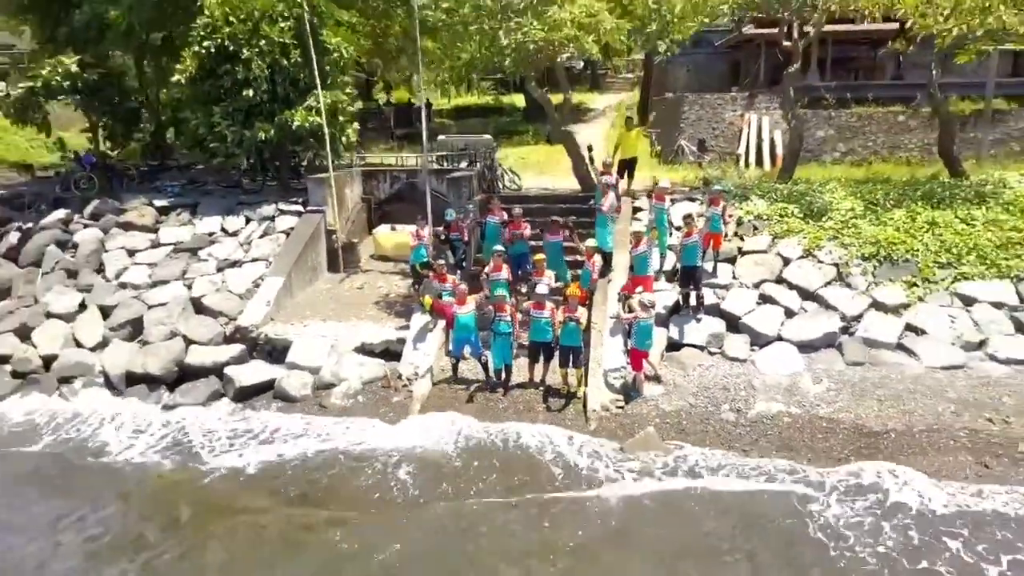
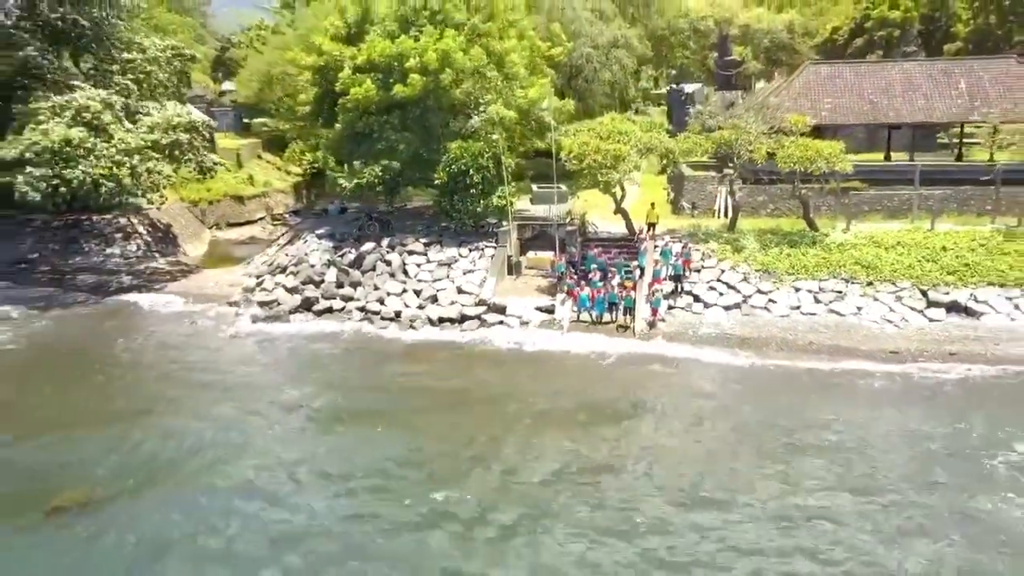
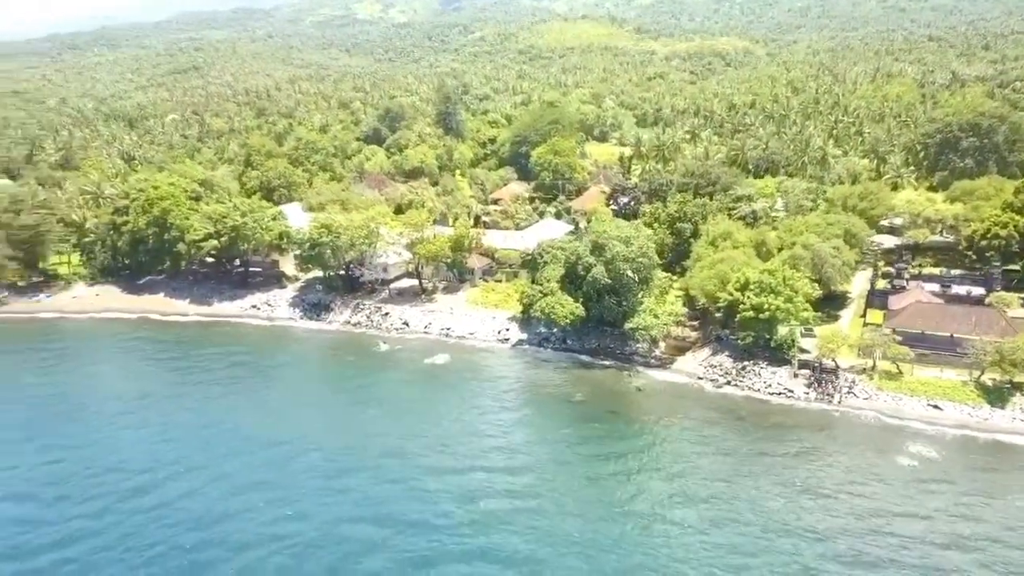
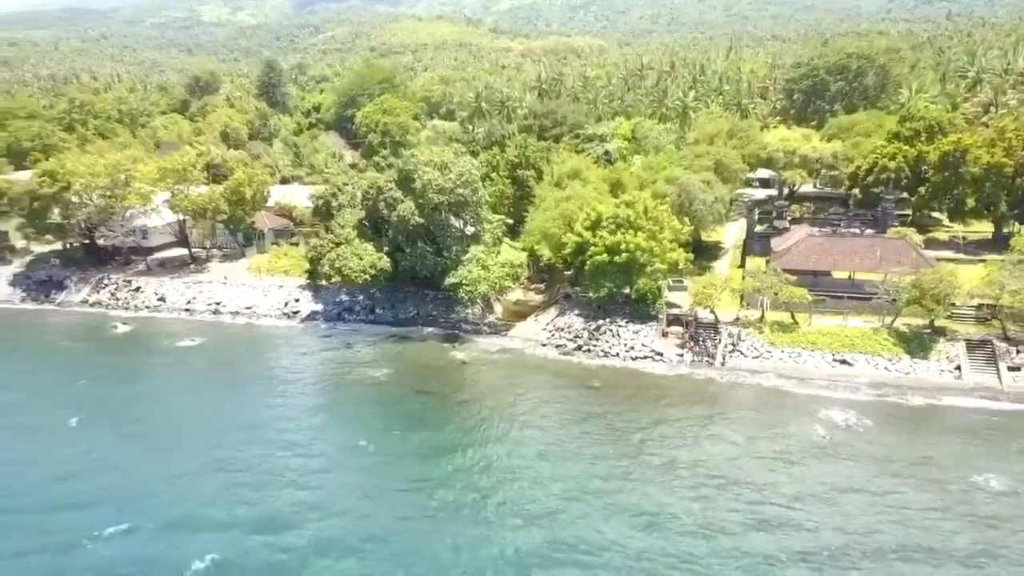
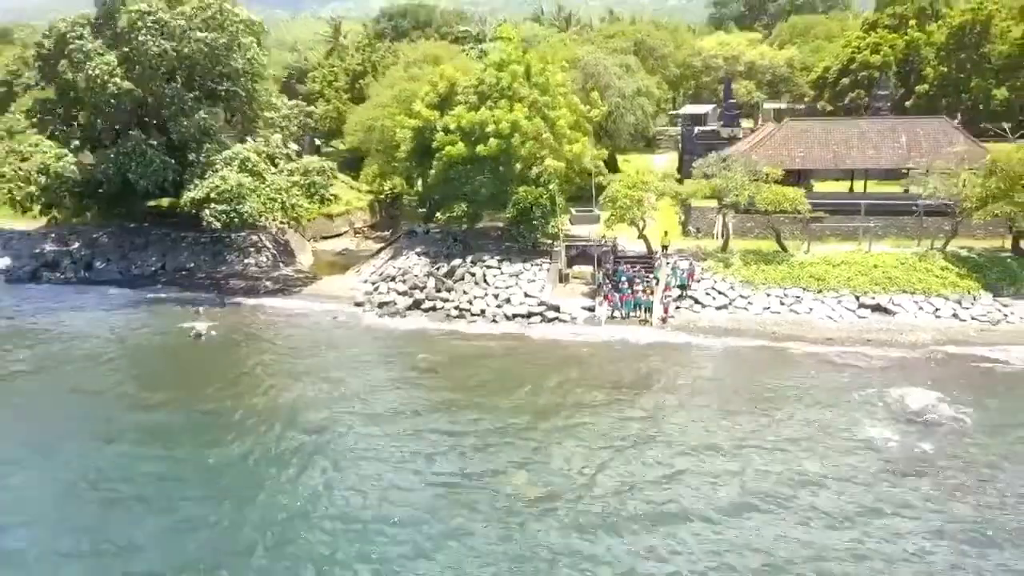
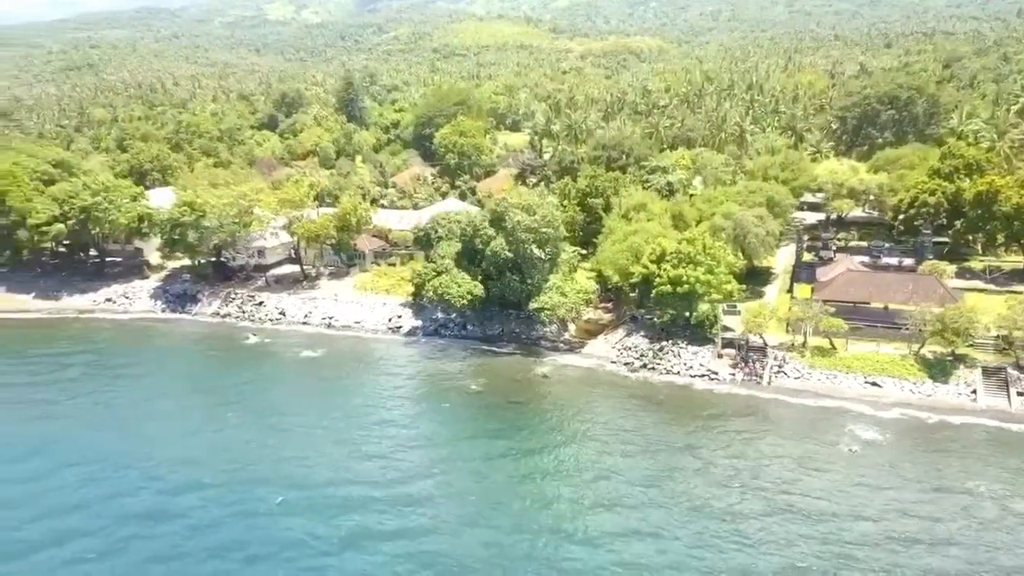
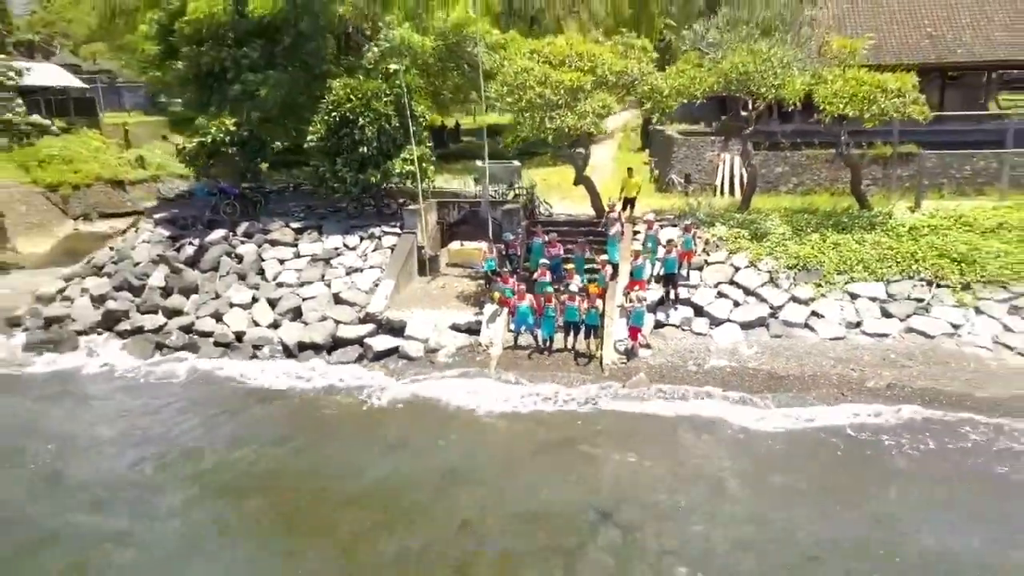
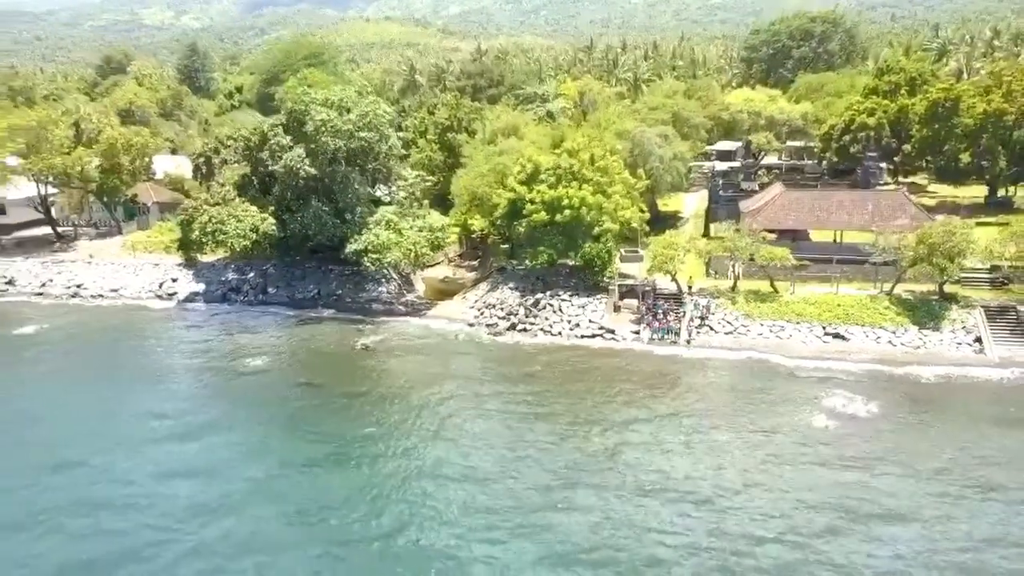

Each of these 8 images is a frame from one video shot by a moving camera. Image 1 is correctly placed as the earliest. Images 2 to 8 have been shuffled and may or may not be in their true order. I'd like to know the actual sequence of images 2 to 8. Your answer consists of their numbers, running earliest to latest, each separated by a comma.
7, 2, 5, 8, 4, 6, 3
